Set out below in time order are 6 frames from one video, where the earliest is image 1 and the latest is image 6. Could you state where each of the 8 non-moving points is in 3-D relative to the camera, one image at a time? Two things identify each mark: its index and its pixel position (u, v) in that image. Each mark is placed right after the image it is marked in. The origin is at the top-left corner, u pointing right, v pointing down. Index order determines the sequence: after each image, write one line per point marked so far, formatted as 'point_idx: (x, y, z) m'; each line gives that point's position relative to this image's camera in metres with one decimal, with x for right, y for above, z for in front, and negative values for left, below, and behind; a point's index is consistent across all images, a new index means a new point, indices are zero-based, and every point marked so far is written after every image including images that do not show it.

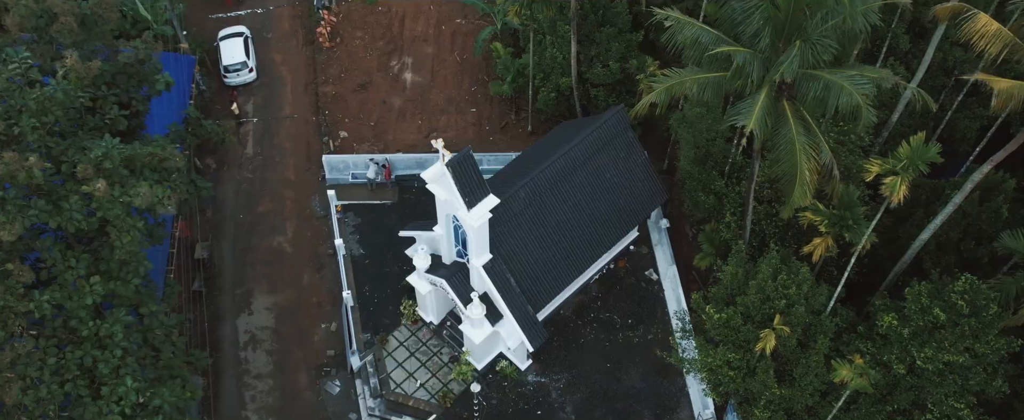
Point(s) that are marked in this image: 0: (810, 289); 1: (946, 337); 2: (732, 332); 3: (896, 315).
0: (+7.7, -2.0, +18.5) m
1: (+10.4, -3.1, +16.9) m
2: (+5.9, -3.2, +19.0) m
3: (+9.6, -2.6, +17.8) m
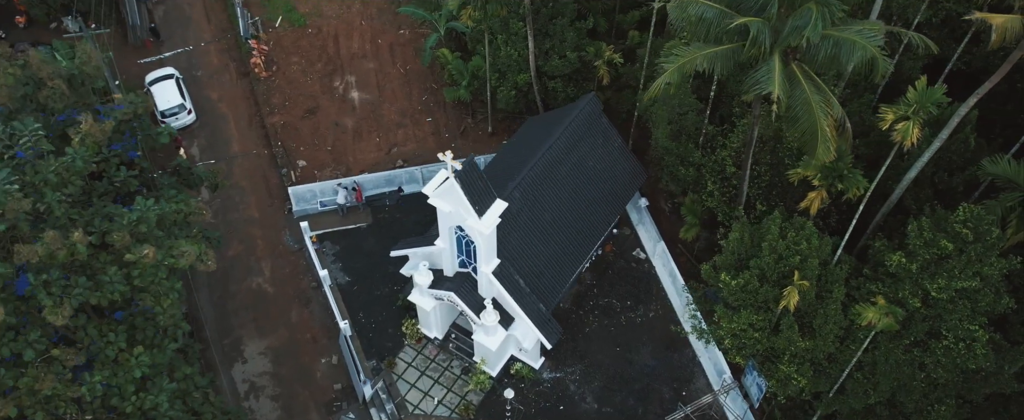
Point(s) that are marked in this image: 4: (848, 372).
0: (+8.2, -0.8, +19.2) m
1: (+11.1, -1.4, +17.9) m
2: (+6.5, -2.3, +19.6) m
3: (+10.2, -1.1, +18.8) m
4: (+9.5, -4.5, +20.1) m
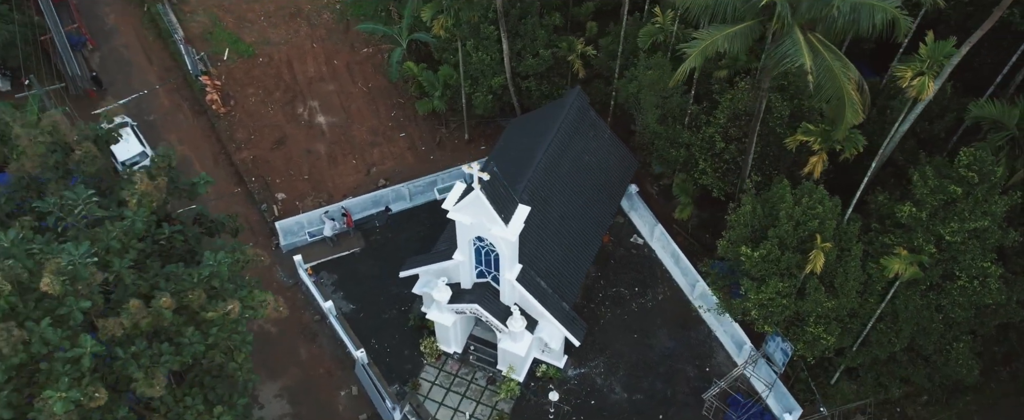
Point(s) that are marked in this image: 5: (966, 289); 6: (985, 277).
0: (+8.8, +0.2, +19.8) m
1: (+11.8, 0.0, +18.8) m
2: (+7.3, -1.5, +20.0) m
3: (+10.8, +0.2, +19.5) m
4: (+10.5, -3.3, +20.9) m
5: (+12.4, -2.2, +19.8) m
6: (+12.9, -1.8, +19.6) m
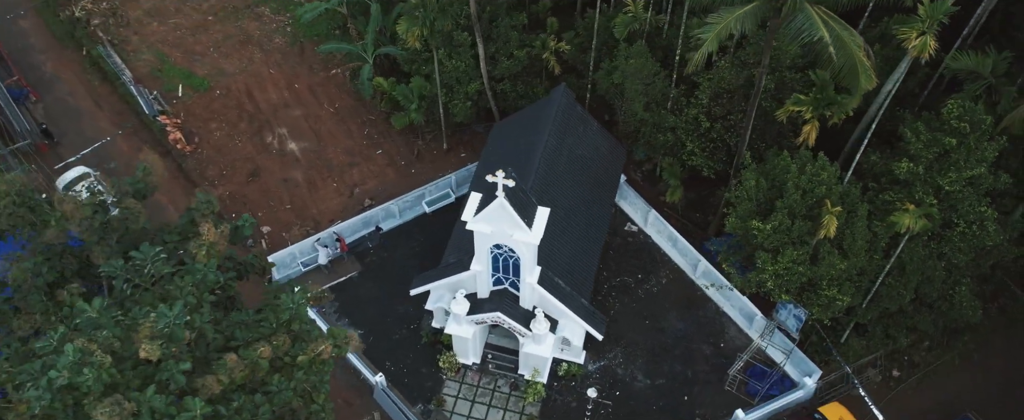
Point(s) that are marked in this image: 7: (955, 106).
0: (+9.1, +1.2, +20.4) m
1: (+12.2, +1.4, +19.7) m
2: (+7.8, -0.7, +20.5) m
3: (+11.1, +1.4, +20.3) m
4: (+11.1, -2.1, +21.6) m
5: (+13.0, -0.7, +20.7) m
6: (+13.4, -0.3, +20.5) m
7: (+12.1, +2.9, +19.8) m
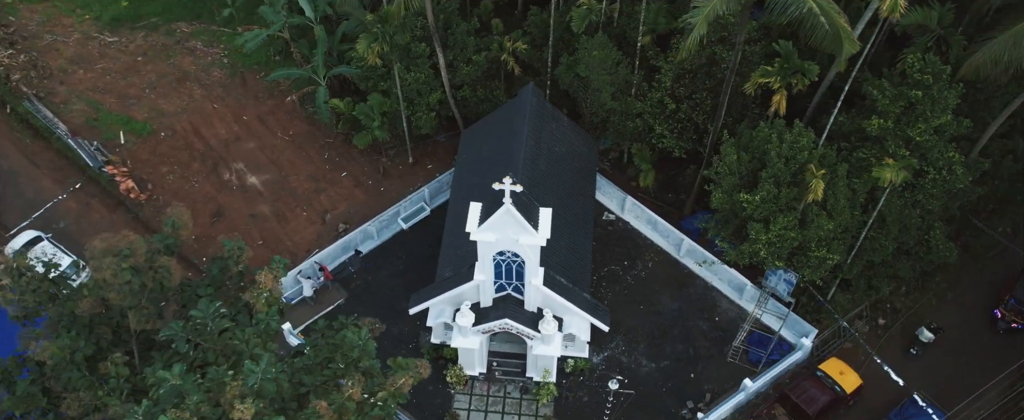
0: (+8.7, +2.3, +21.2) m
1: (+11.8, +2.9, +20.6) m
2: (+7.7, +0.2, +21.1) m
3: (+10.7, +2.7, +21.2) m
4: (+11.0, -0.7, +22.5) m
5: (+12.8, +0.9, +21.7) m
6: (+13.1, +1.3, +21.6) m
7: (+11.5, +4.3, +20.8) m
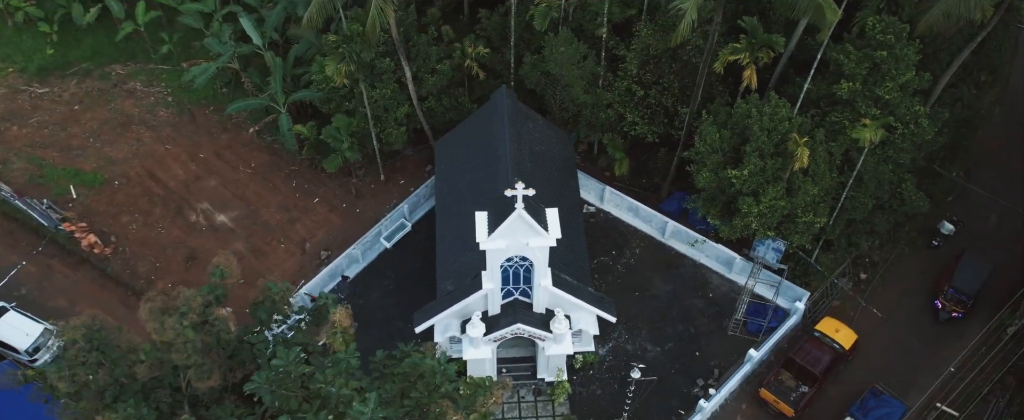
0: (+8.2, +3.2, +21.8) m
1: (+11.3, +4.2, +21.5) m
2: (+7.5, +1.0, +21.7) m
3: (+10.1, +3.9, +22.0) m
4: (+10.8, +0.5, +23.3) m
5: (+12.4, +2.4, +22.7) m
6: (+12.7, +2.8, +22.6) m
7: (+10.8, +5.6, +21.7) m
